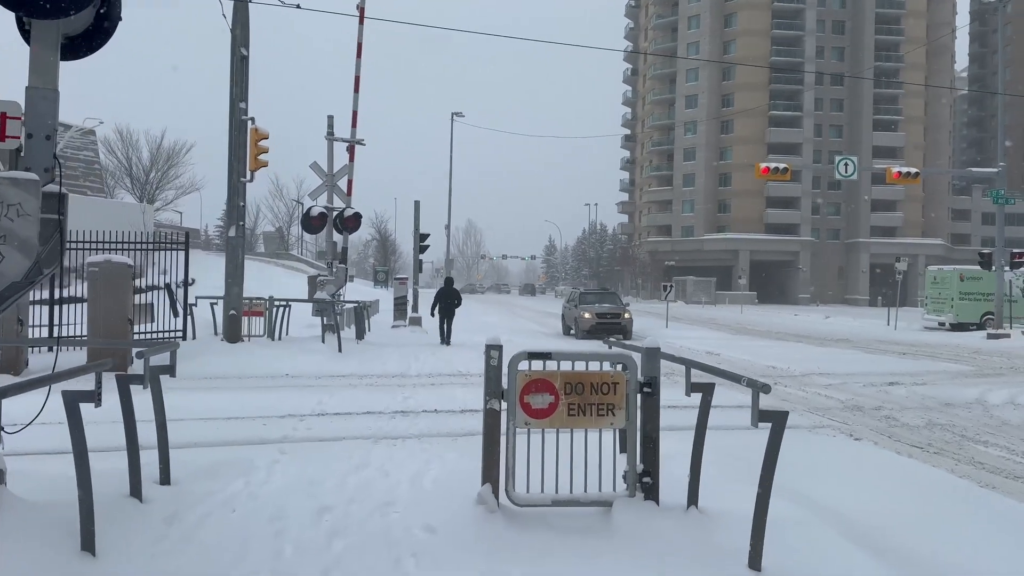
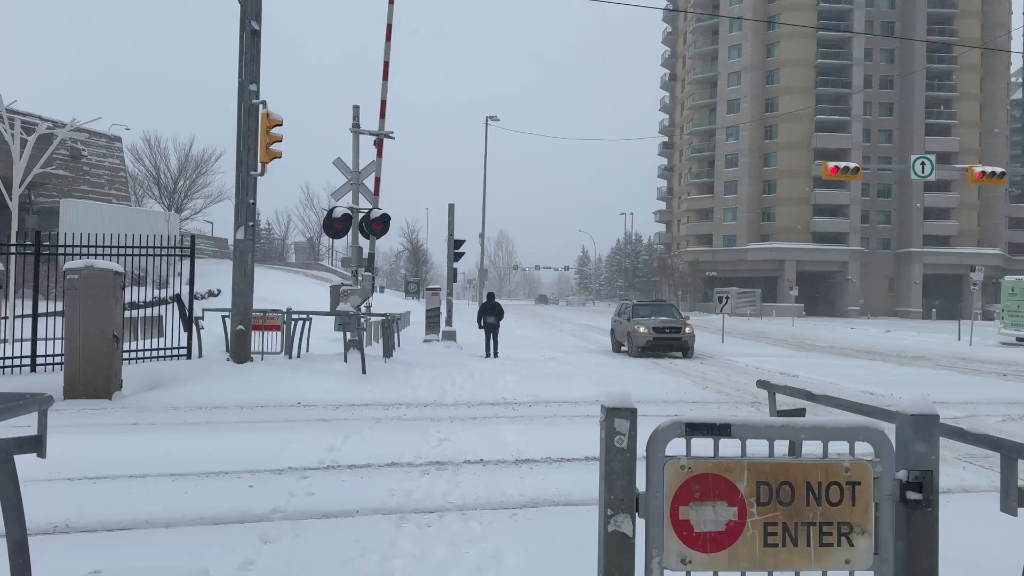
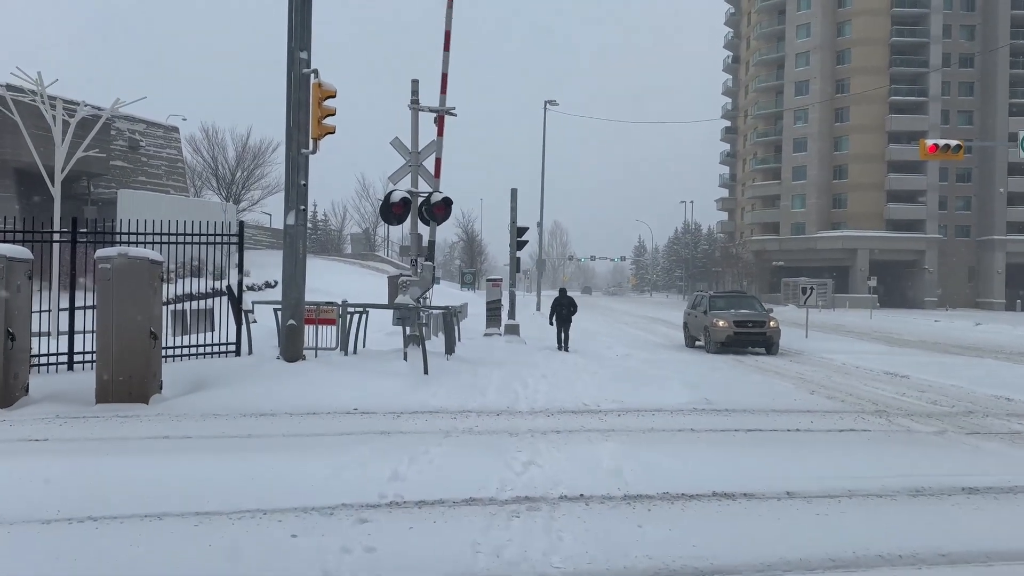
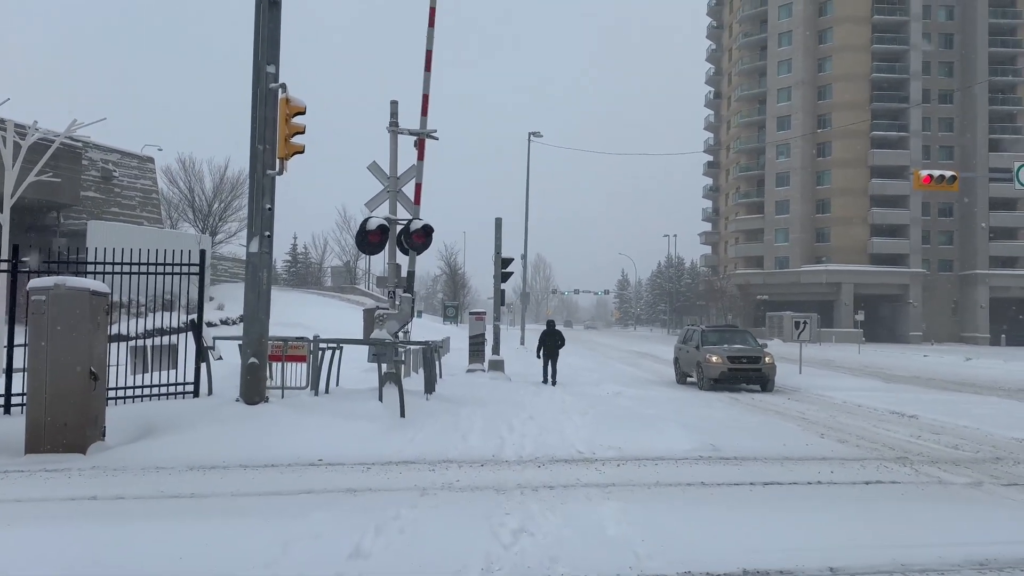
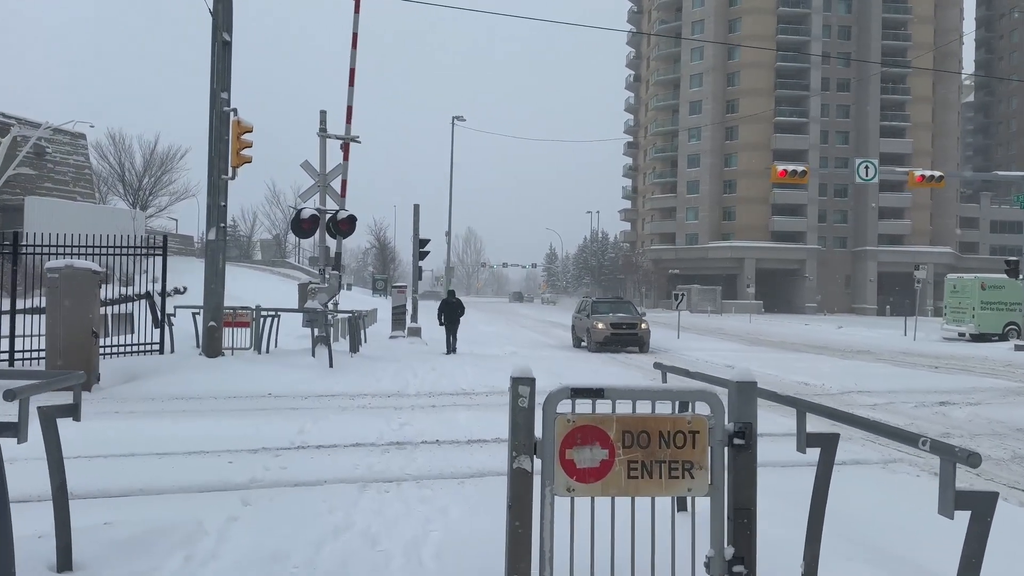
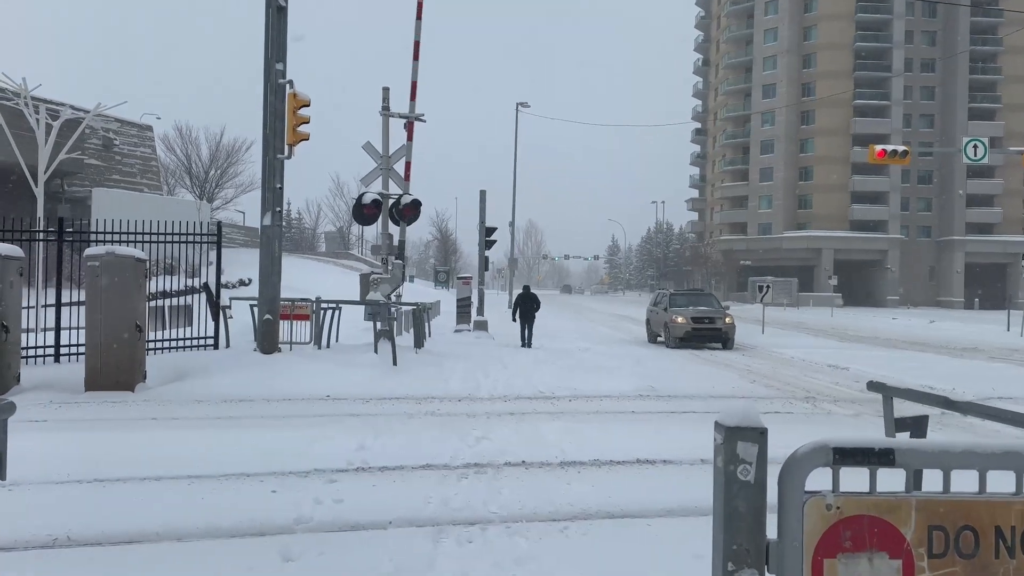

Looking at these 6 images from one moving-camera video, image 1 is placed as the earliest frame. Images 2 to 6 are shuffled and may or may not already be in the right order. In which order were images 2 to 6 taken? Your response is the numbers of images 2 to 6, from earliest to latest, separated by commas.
5, 2, 6, 3, 4
